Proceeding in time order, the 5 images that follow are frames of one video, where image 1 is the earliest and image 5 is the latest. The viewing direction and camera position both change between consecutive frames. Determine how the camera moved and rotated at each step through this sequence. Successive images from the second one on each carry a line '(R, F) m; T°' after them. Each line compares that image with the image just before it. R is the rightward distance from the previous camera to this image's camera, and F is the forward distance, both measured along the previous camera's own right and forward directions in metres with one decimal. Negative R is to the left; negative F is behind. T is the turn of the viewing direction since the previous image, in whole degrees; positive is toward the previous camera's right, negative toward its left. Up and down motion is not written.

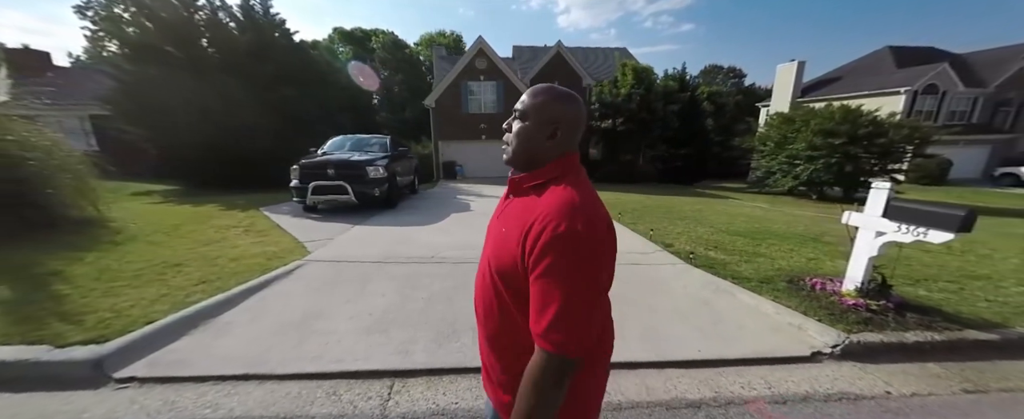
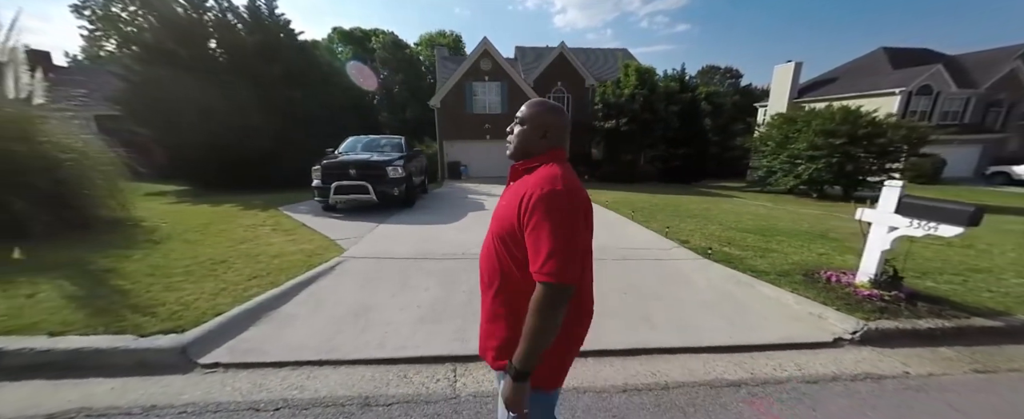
(-0.4, -0.2) m; +1°
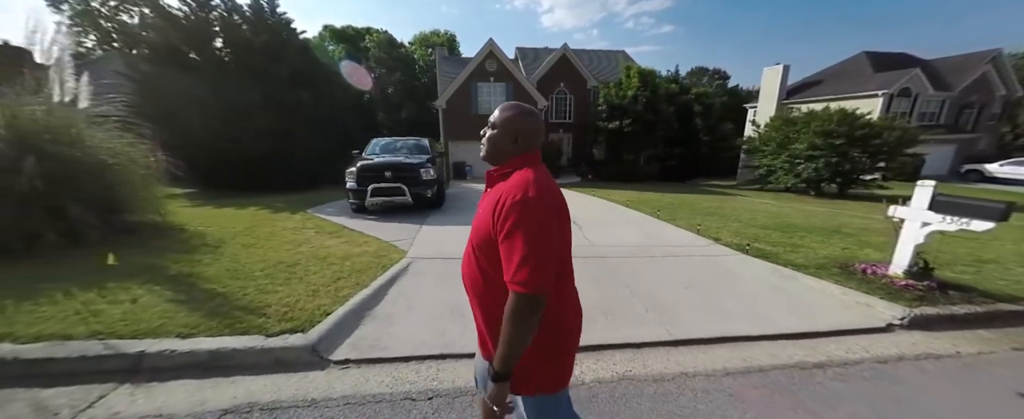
(-0.9, -0.2) m; +2°
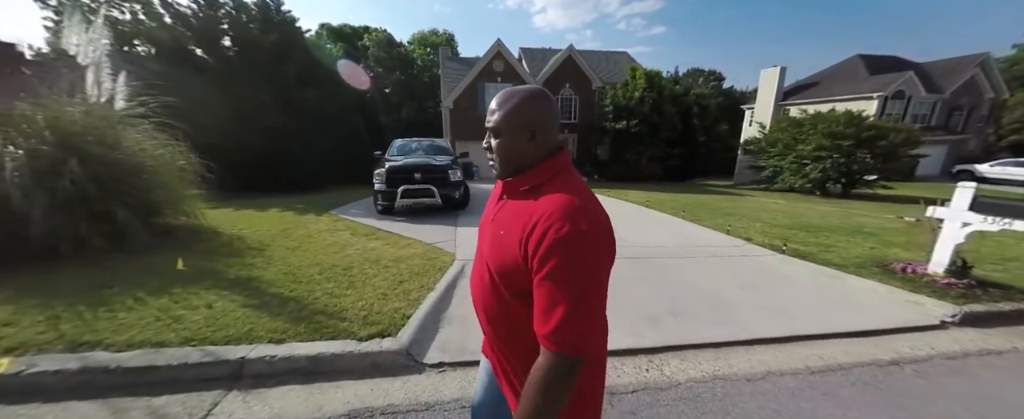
(-0.8, 0.0) m; +1°
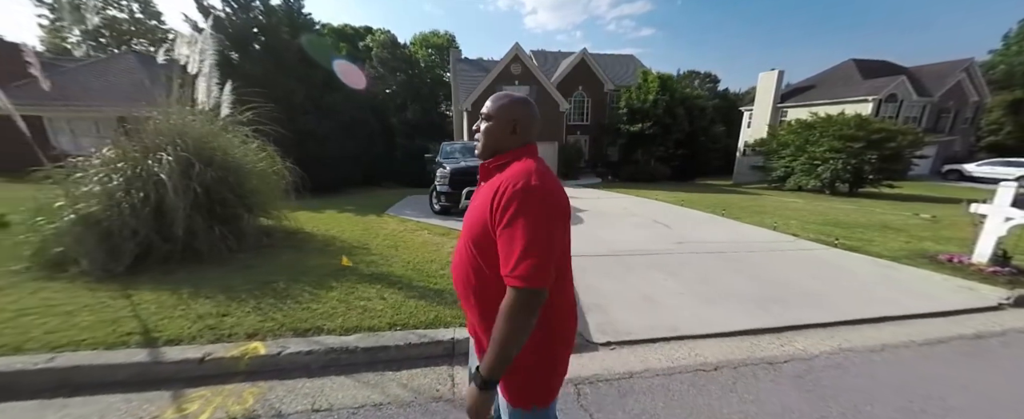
(-1.4, -0.3) m; +2°
